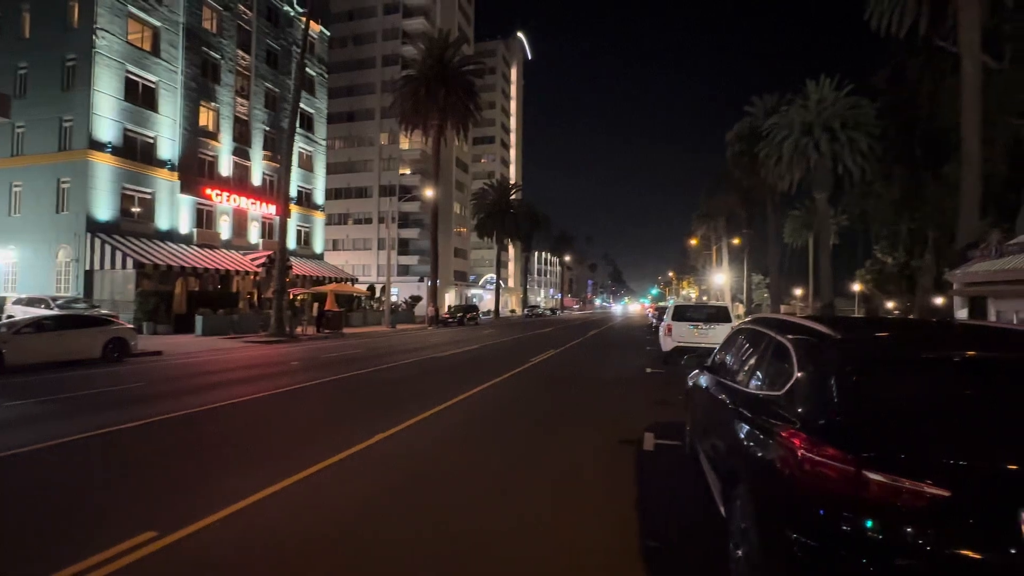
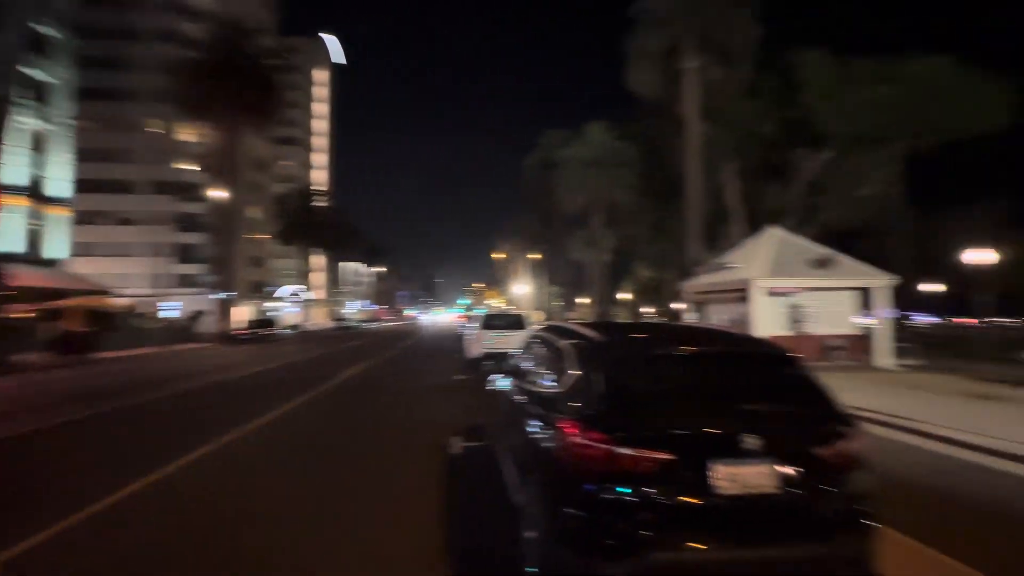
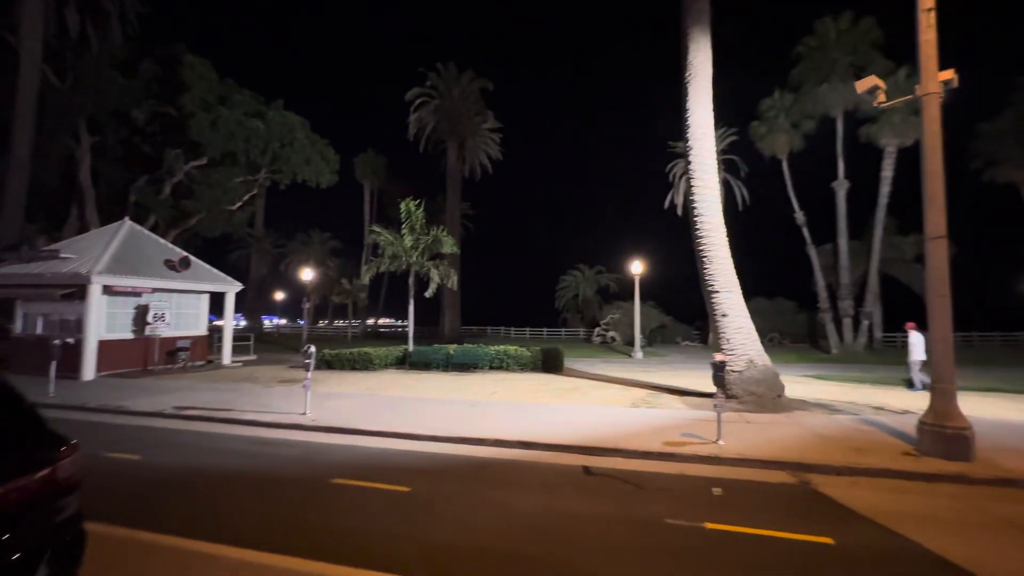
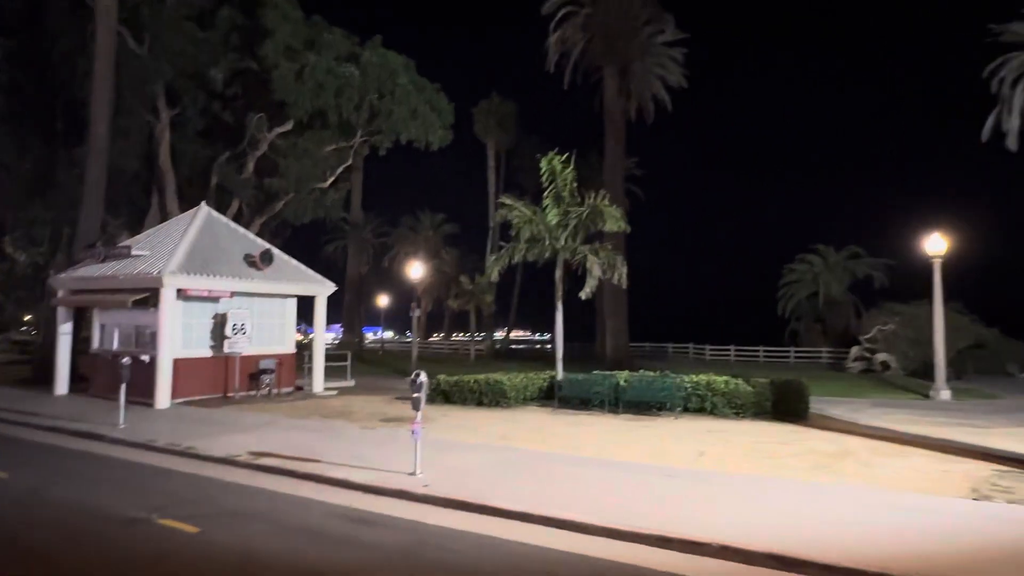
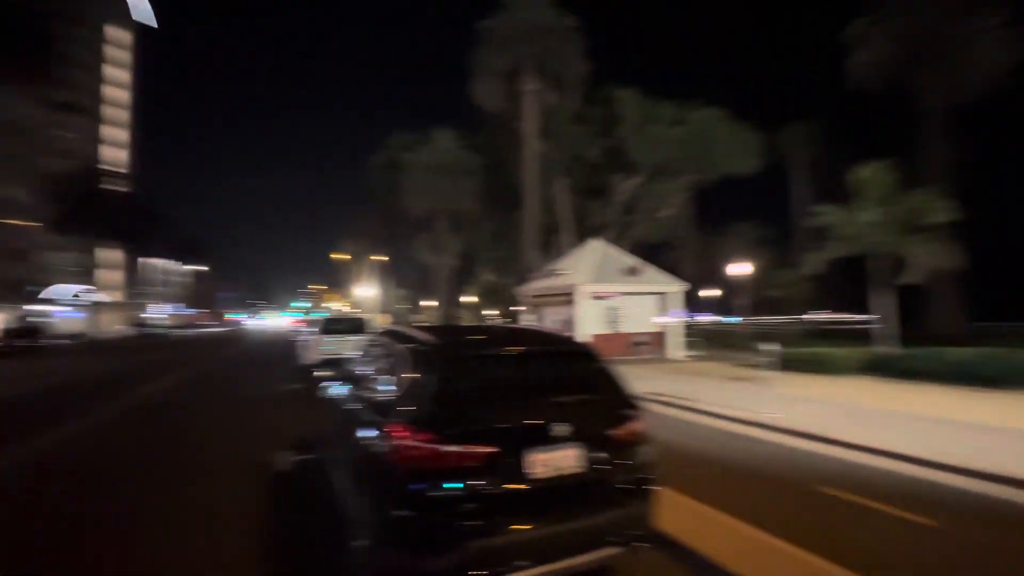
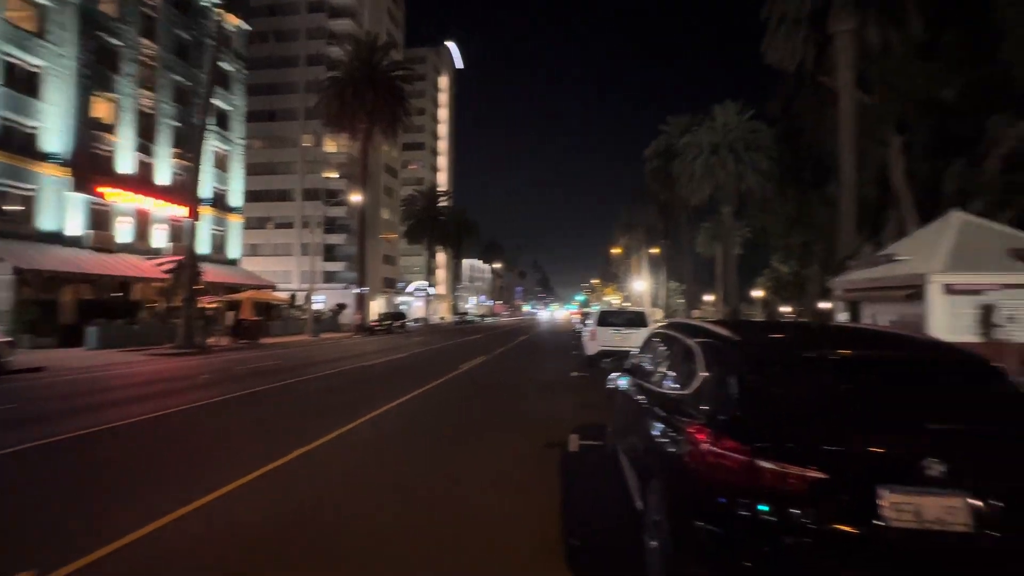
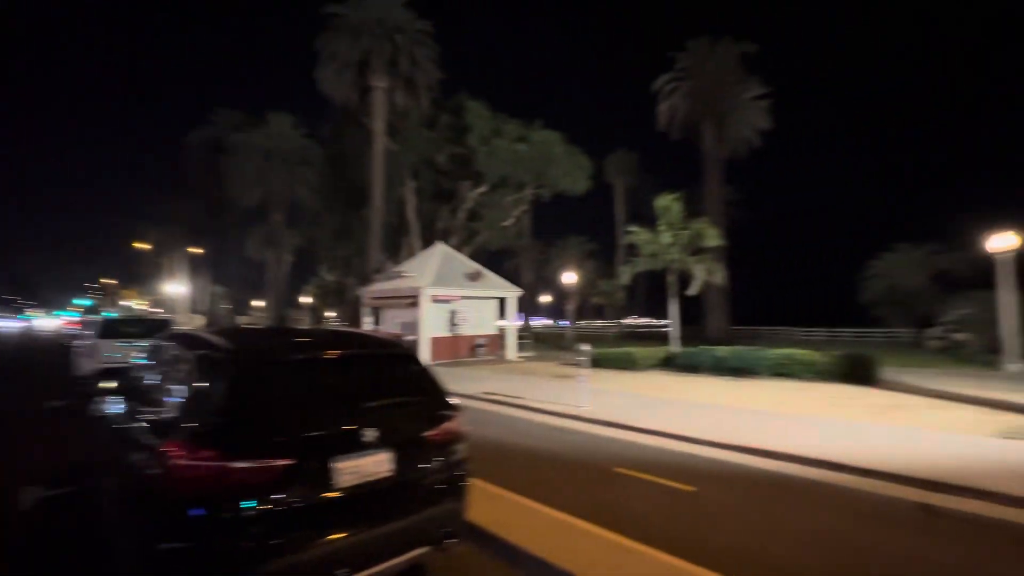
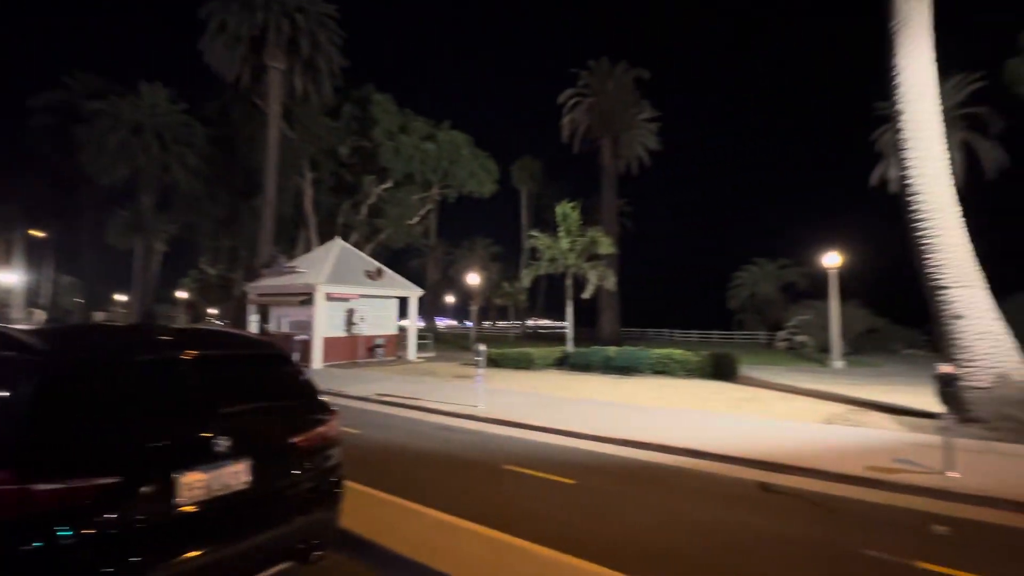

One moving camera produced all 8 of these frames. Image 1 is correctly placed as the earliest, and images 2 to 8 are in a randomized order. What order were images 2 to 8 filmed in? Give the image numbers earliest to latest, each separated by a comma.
6, 2, 5, 7, 8, 3, 4
